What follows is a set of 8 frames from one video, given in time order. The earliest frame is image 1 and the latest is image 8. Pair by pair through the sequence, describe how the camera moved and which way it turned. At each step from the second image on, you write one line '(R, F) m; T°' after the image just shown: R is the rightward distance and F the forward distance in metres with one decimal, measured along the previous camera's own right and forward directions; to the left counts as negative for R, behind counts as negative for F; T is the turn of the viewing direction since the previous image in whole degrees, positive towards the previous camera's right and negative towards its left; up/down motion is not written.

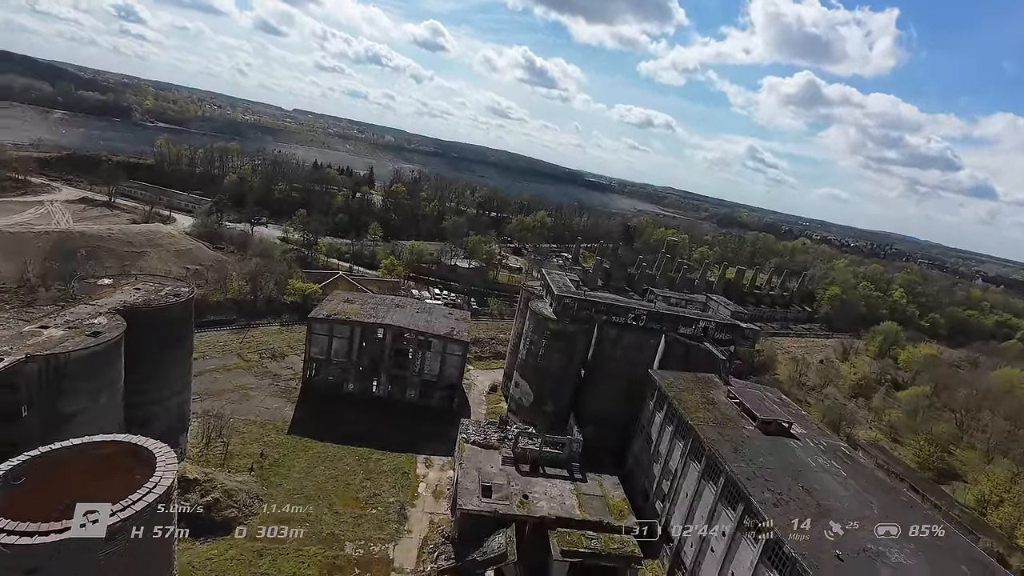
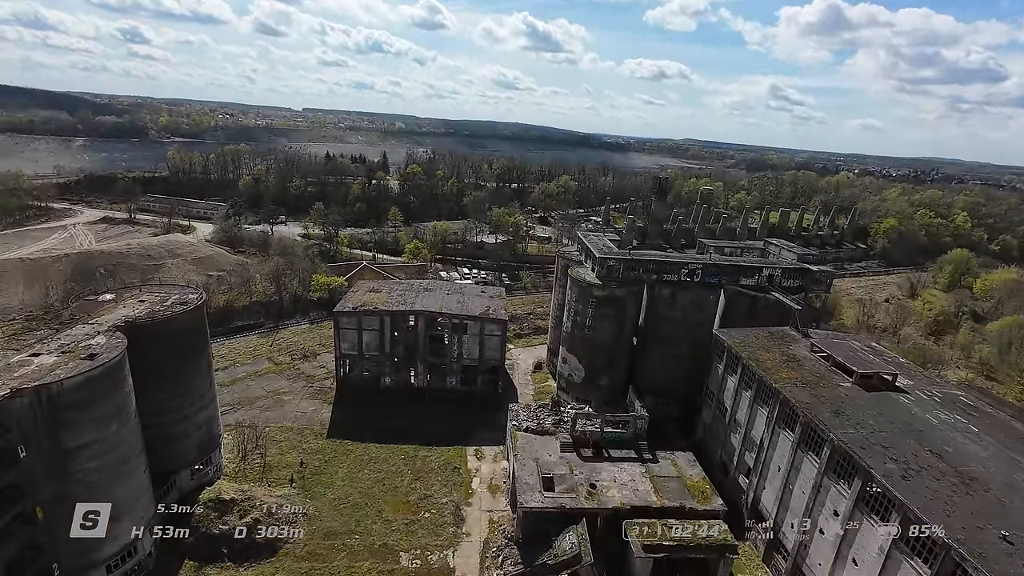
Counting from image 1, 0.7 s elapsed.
(-0.6, +3.2) m; -4°
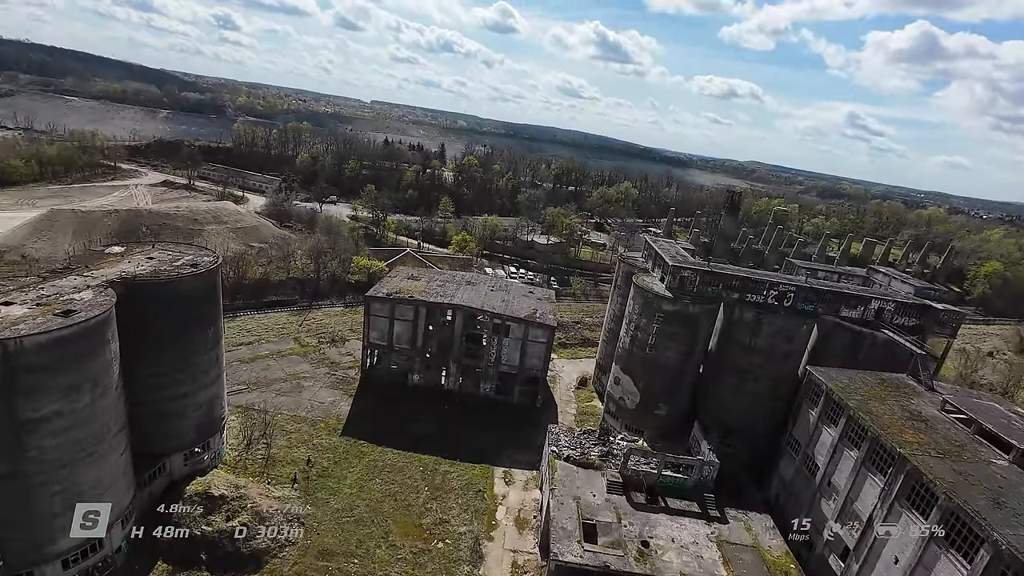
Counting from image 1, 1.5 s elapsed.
(-0.6, +3.8) m; -5°
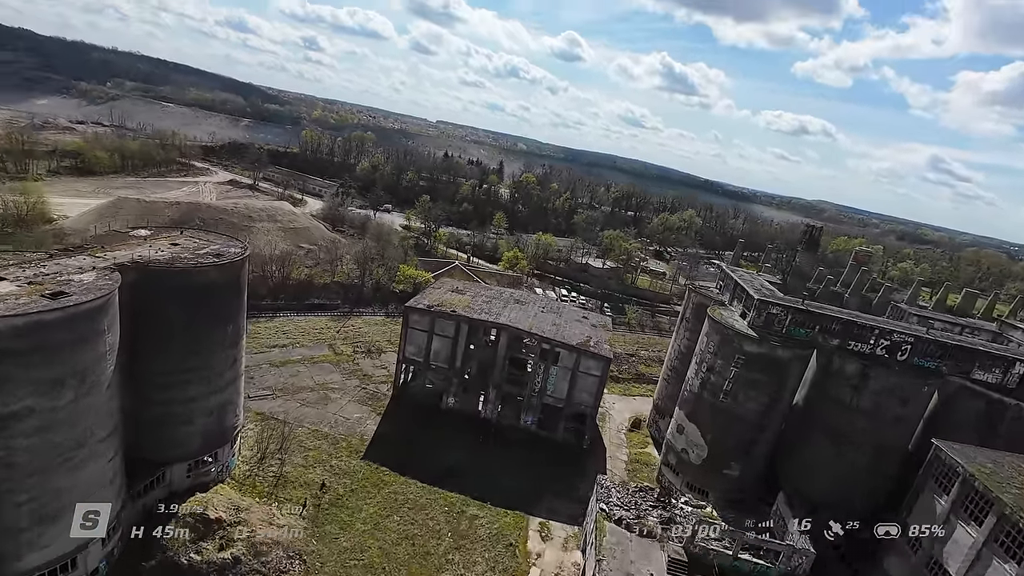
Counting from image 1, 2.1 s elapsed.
(-0.4, +3.0) m; -6°
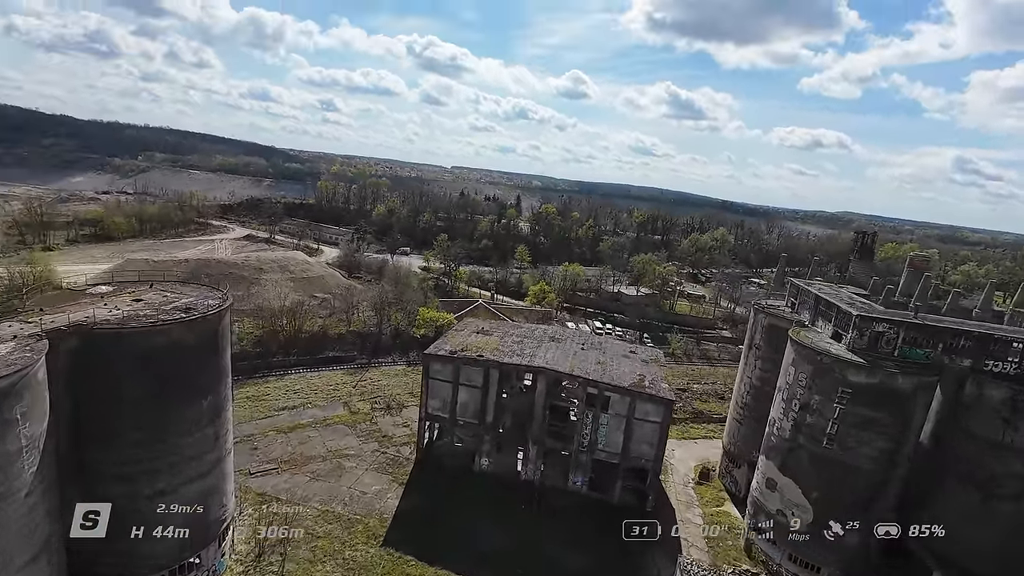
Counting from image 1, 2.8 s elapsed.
(-0.5, +3.7) m; -3°
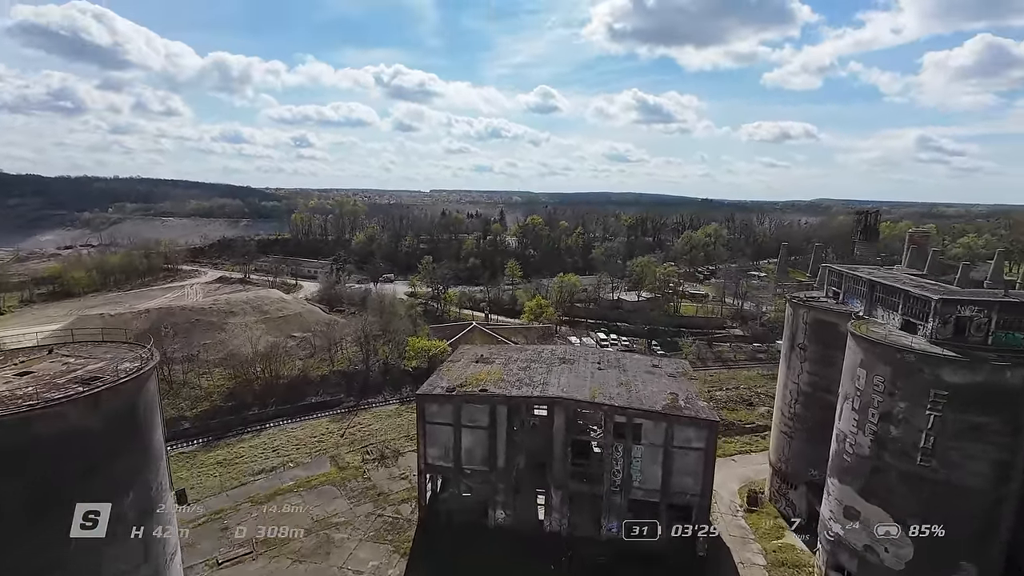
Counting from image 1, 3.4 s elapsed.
(-0.4, +3.3) m; +1°
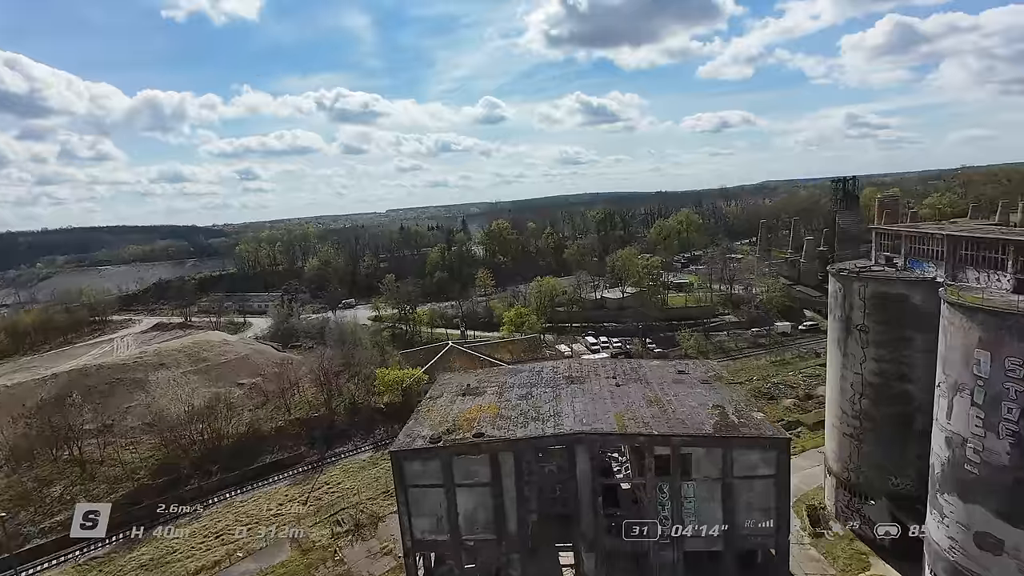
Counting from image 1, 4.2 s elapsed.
(-0.7, +4.5) m; +4°
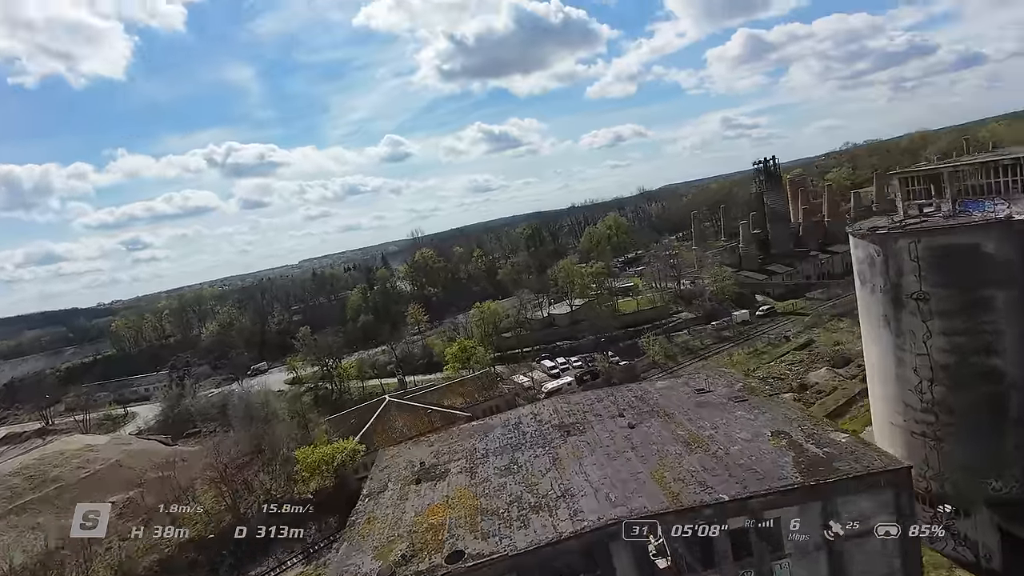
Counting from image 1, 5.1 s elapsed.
(-0.6, +5.2) m; +9°
